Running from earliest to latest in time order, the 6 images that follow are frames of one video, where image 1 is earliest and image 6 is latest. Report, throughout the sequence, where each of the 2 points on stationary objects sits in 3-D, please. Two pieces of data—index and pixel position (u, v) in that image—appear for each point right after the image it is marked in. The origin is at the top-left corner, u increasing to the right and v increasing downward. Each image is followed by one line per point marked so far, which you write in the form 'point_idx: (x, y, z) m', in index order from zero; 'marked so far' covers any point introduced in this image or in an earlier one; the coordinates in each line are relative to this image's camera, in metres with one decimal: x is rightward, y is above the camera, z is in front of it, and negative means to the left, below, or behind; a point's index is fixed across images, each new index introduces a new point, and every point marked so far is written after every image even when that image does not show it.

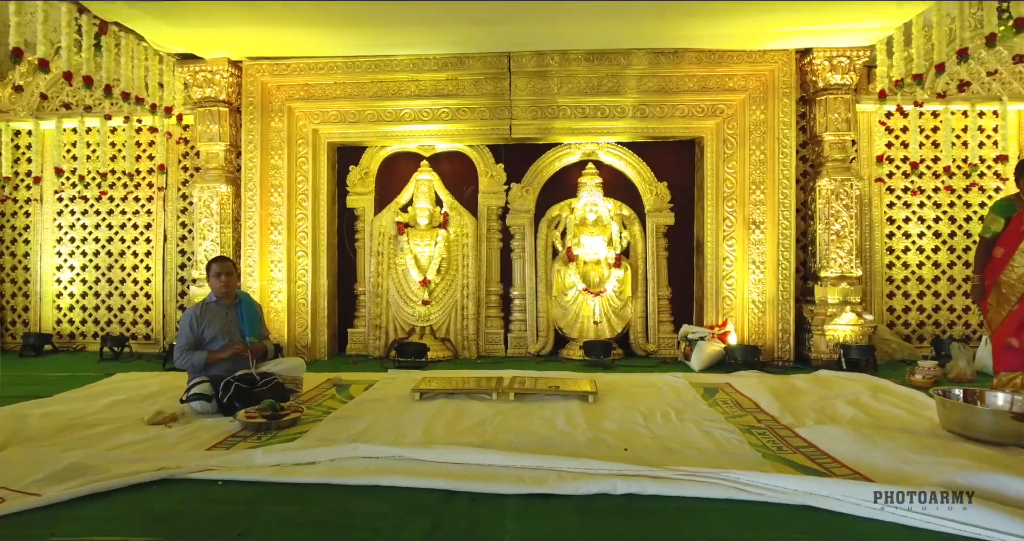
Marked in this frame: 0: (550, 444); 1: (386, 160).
0: (+0.2, -0.8, +2.4) m
1: (-1.2, +1.1, +4.7) m
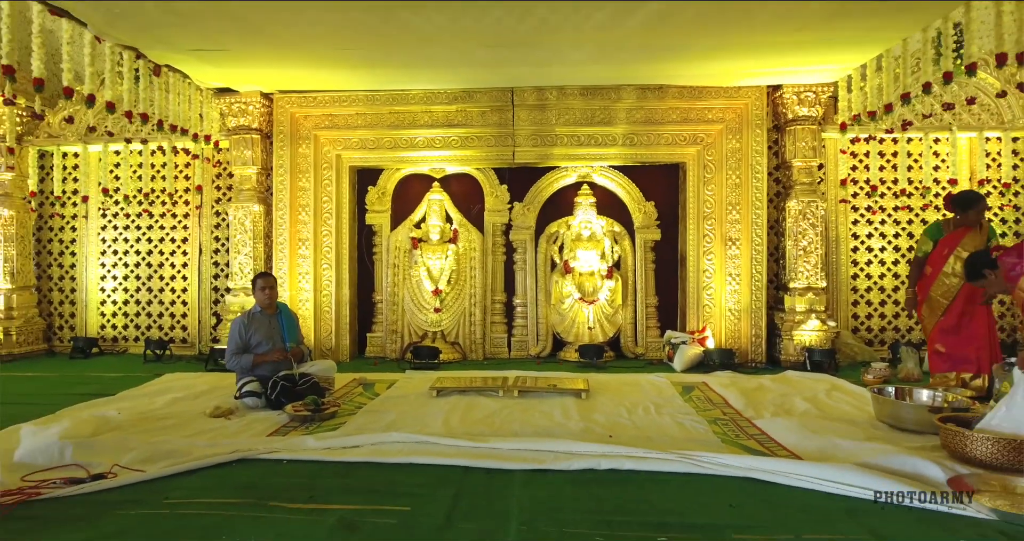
0: (+0.2, -0.9, +2.9) m
1: (-1.2, +0.9, +5.3) m
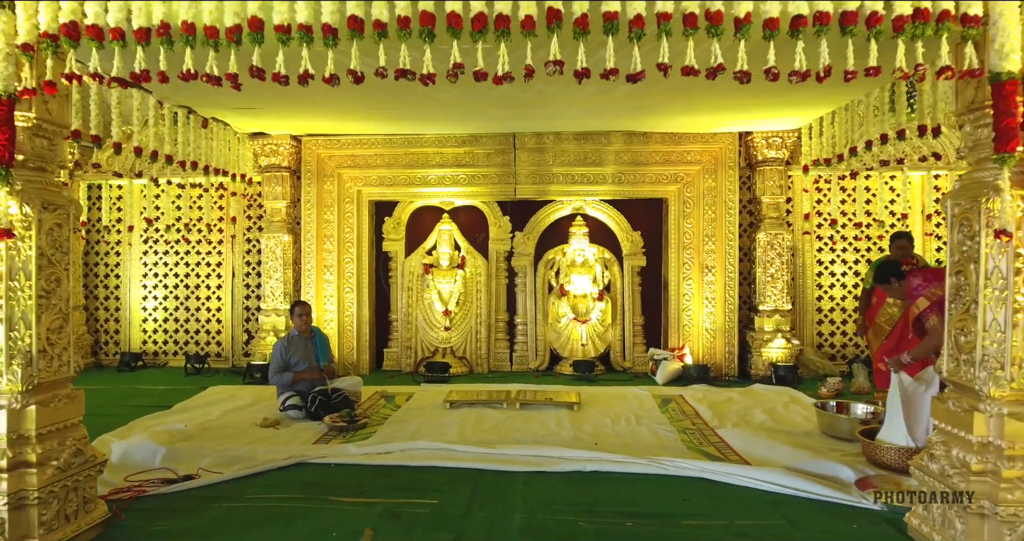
0: (+0.2, -1.2, +3.5) m
1: (-1.2, +0.7, +5.9) m
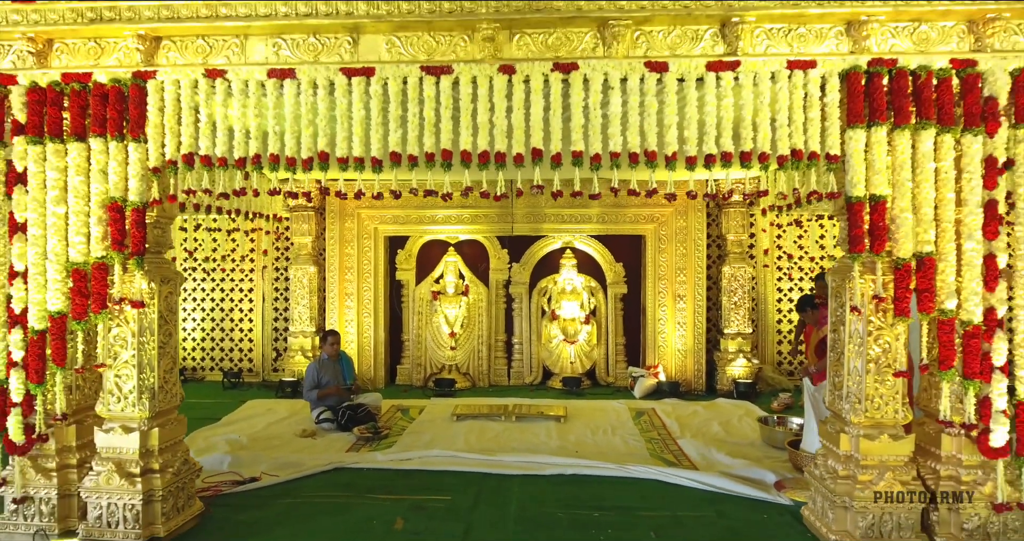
0: (+0.2, -1.5, +4.3) m
1: (-1.2, +0.3, +6.7) m
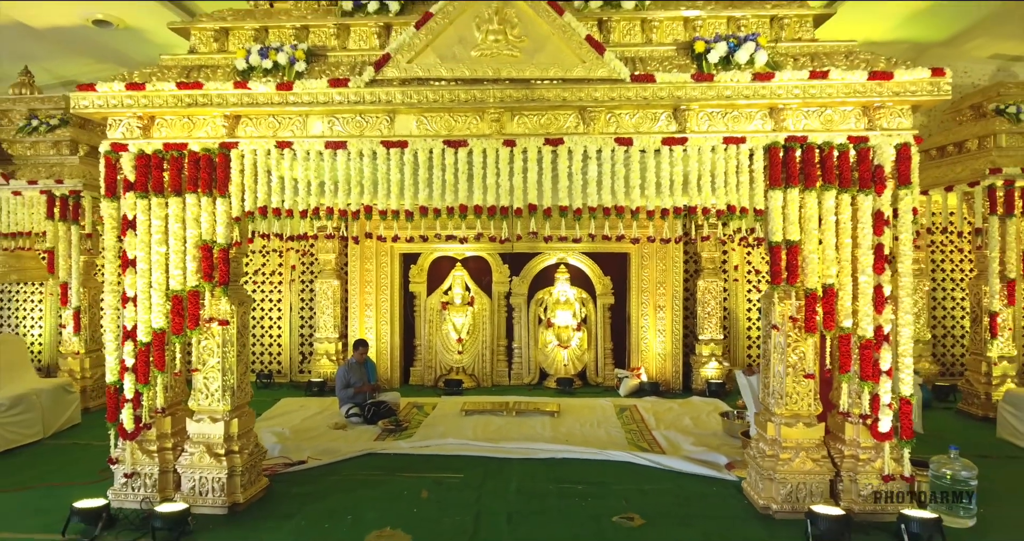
0: (+0.2, -1.7, +5.1) m
1: (-1.2, +0.2, +7.5) m
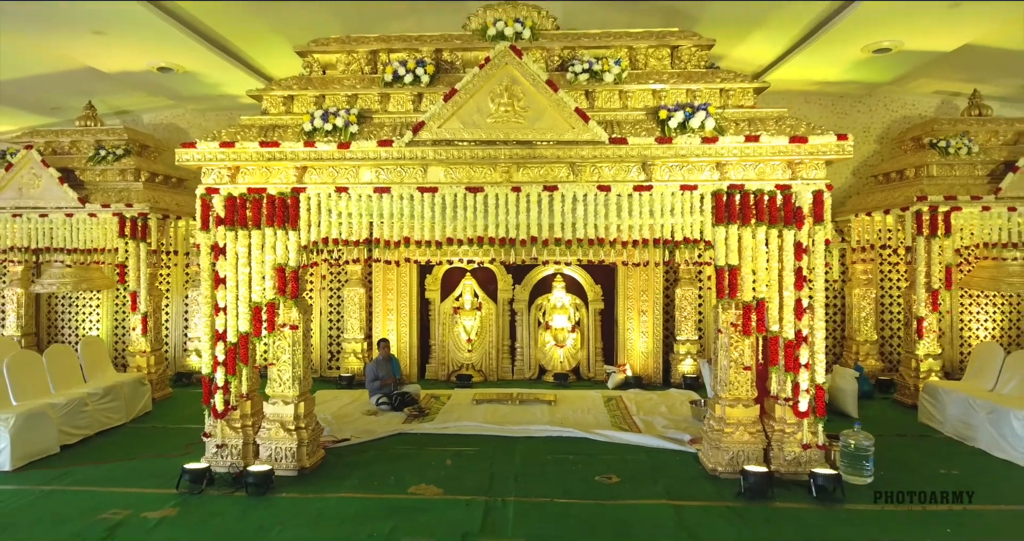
0: (+0.3, -1.9, +6.2) m
1: (-1.1, 0.0, +8.6) m
